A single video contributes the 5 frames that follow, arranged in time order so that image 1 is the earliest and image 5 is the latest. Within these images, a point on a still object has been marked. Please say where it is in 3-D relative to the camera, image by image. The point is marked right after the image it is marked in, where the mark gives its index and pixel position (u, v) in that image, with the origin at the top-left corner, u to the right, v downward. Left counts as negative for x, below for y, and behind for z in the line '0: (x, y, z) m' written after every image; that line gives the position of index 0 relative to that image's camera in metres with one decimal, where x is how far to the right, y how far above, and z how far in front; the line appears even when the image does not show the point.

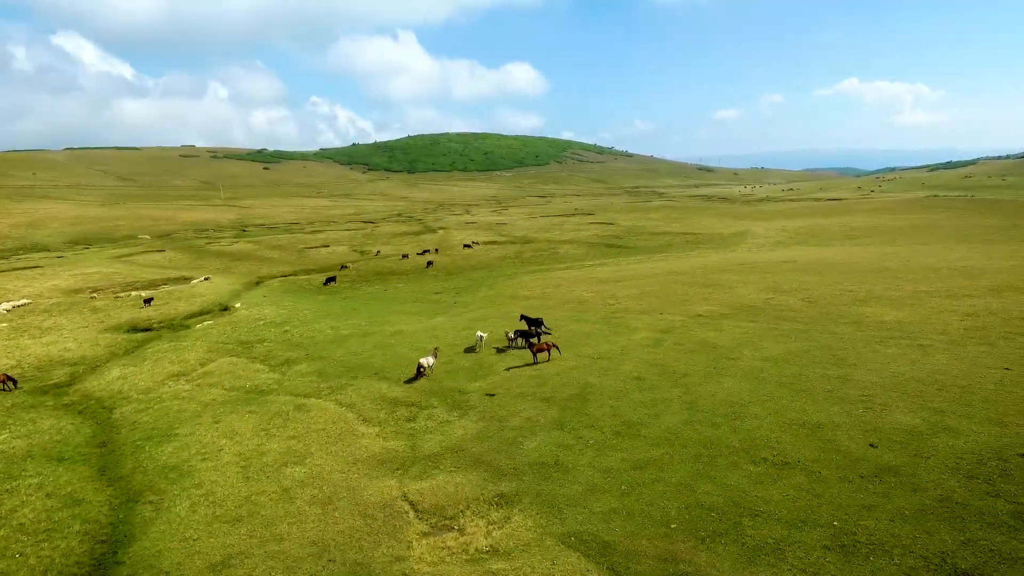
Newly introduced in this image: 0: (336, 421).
0: (-5.5, -4.1, +19.2) m
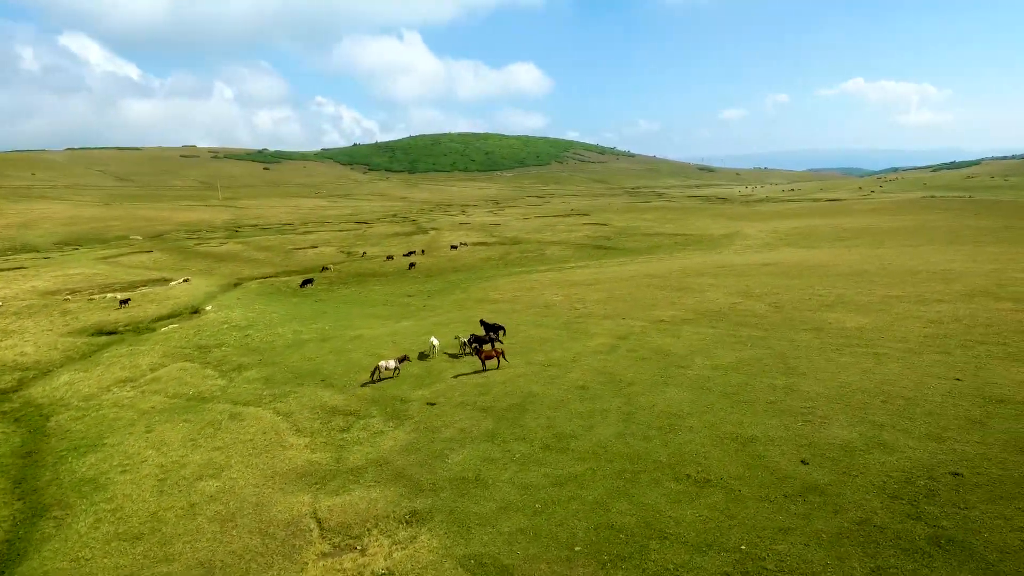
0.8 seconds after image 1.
0: (-7.3, -4.3, +18.7) m
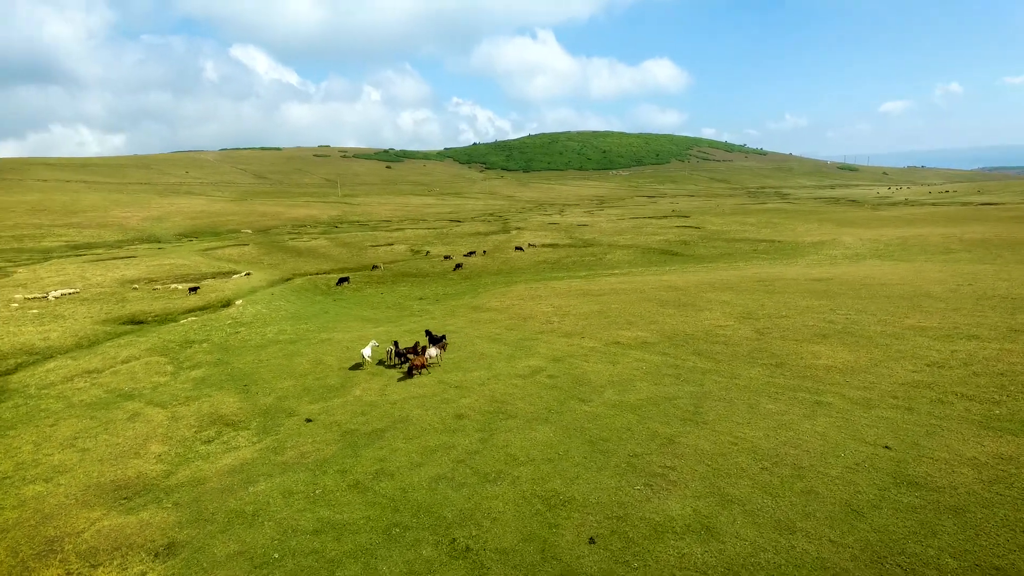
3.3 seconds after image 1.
0: (-11.1, -4.4, +18.7) m
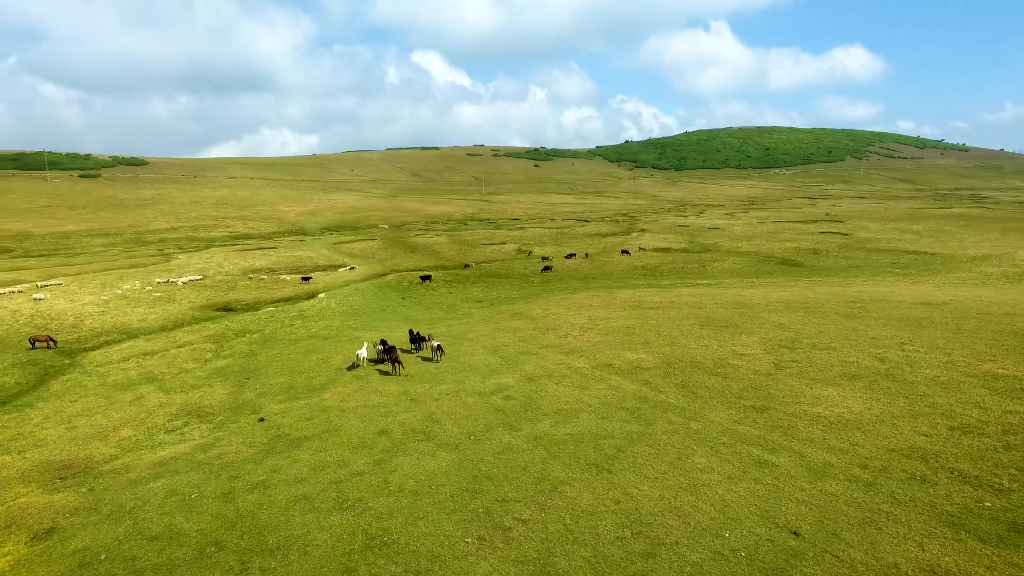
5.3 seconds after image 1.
0: (-12.7, -4.3, +20.4) m
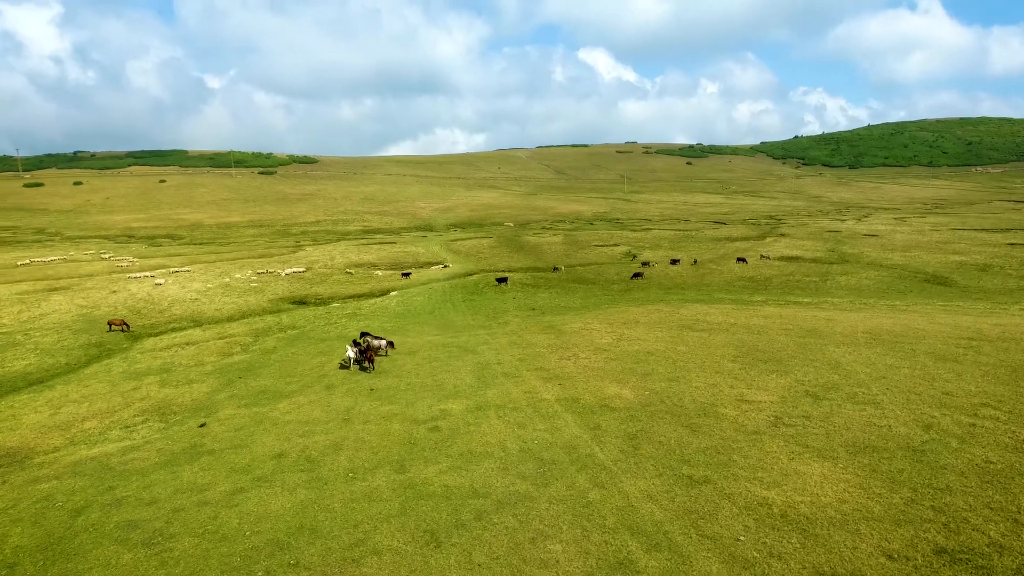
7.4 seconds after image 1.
0: (-14.0, -4.2, +21.3) m
